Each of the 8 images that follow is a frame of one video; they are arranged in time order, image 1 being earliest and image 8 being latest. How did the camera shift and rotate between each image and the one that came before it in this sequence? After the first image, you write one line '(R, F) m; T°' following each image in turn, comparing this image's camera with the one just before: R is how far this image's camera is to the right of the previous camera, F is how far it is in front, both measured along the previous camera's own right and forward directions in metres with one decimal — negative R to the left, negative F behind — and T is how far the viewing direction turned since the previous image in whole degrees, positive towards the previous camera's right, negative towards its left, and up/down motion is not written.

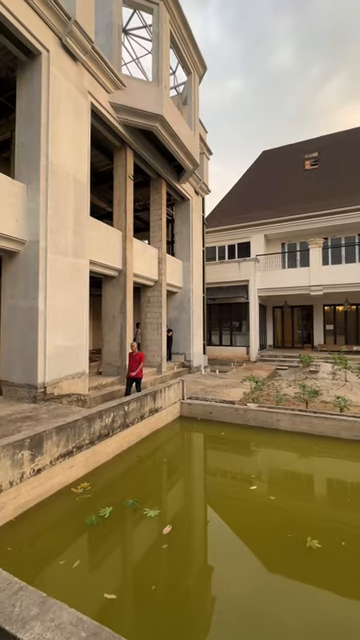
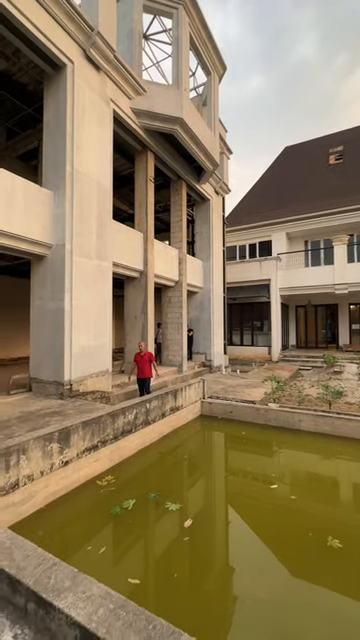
(0.0, -0.1) m; -4°
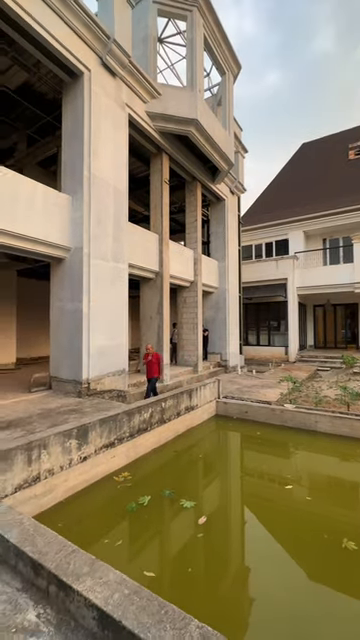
(0.0, -0.1) m; -3°
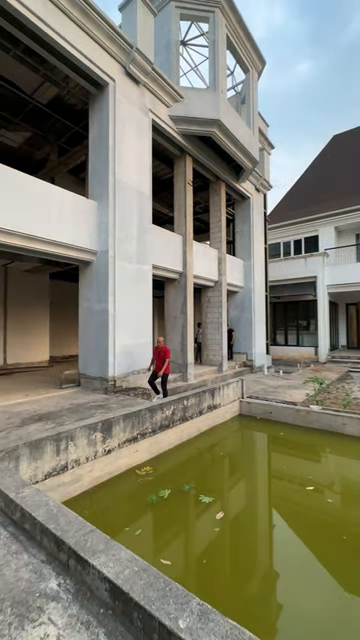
(+0.1, -0.1) m; -5°
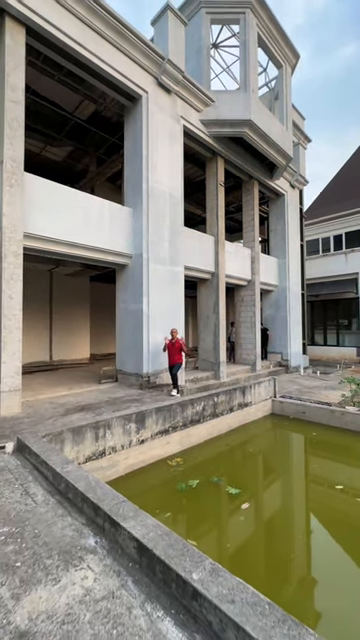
(+0.1, -0.2) m; -7°
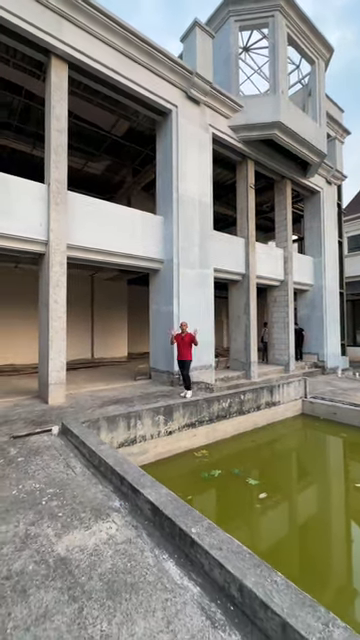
(+0.2, -0.4) m; -7°
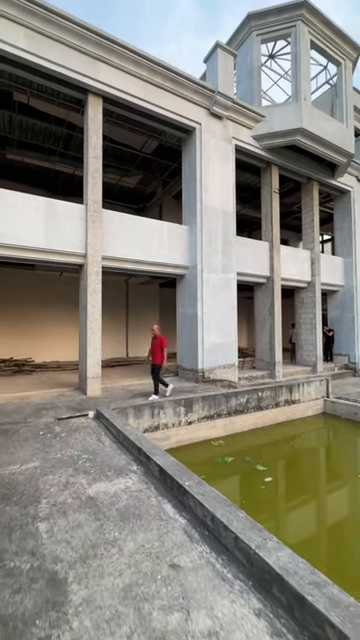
(+0.3, -0.6) m; -7°
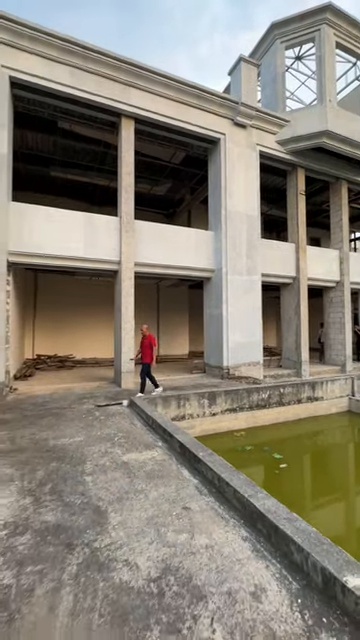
(+0.2, -0.6) m; -6°
